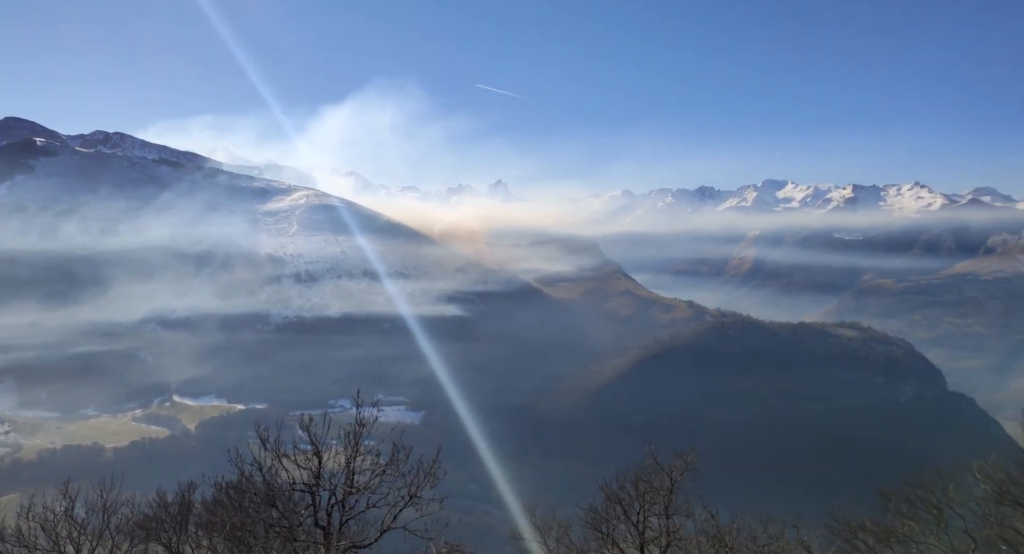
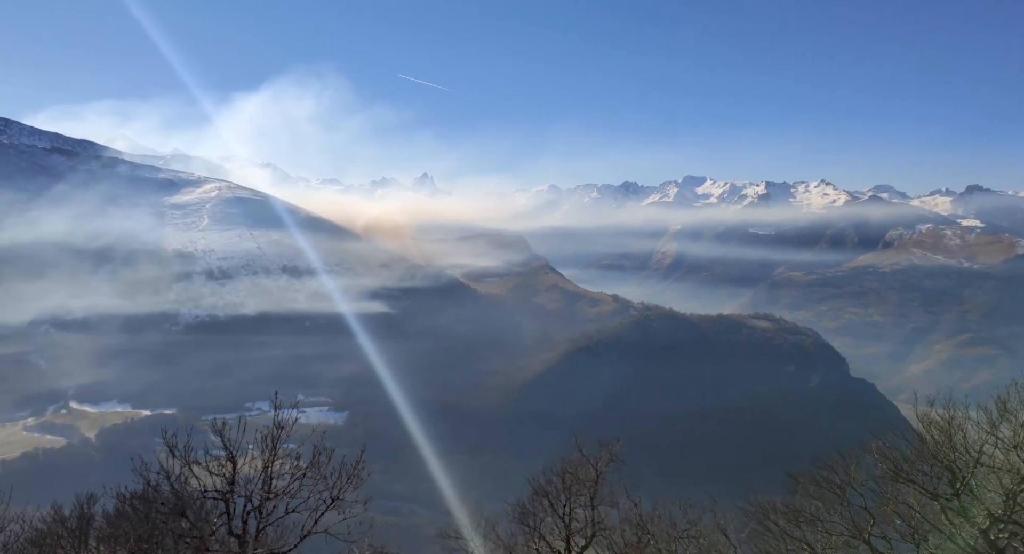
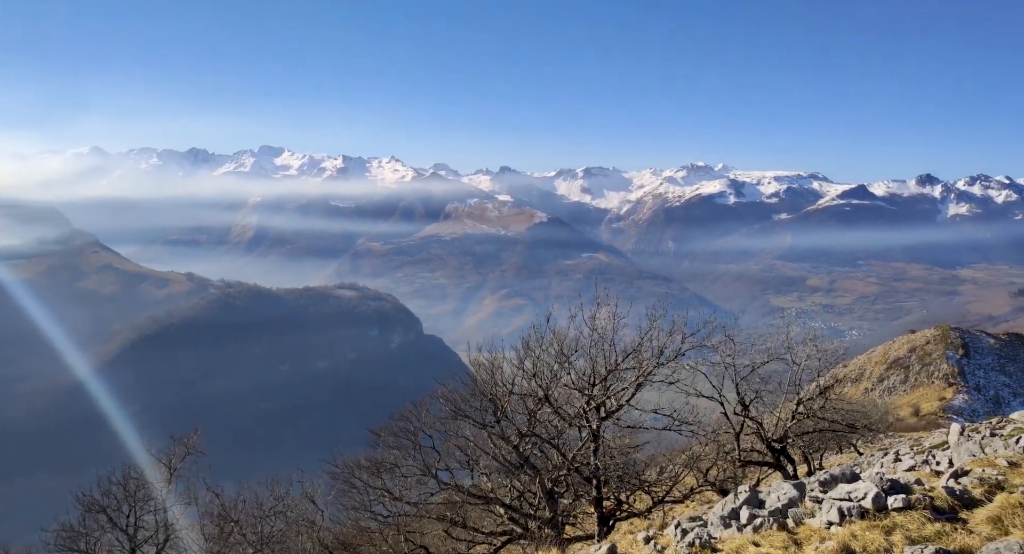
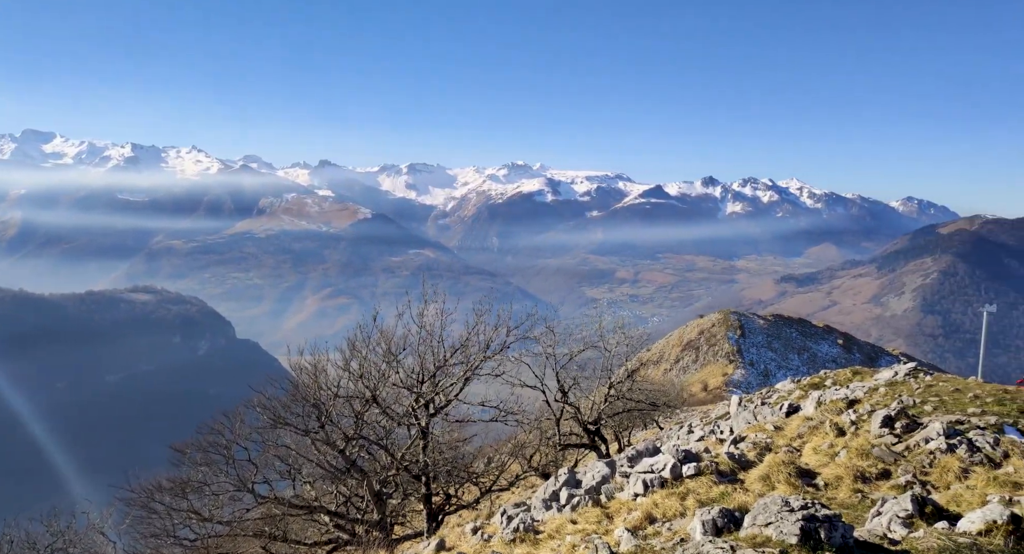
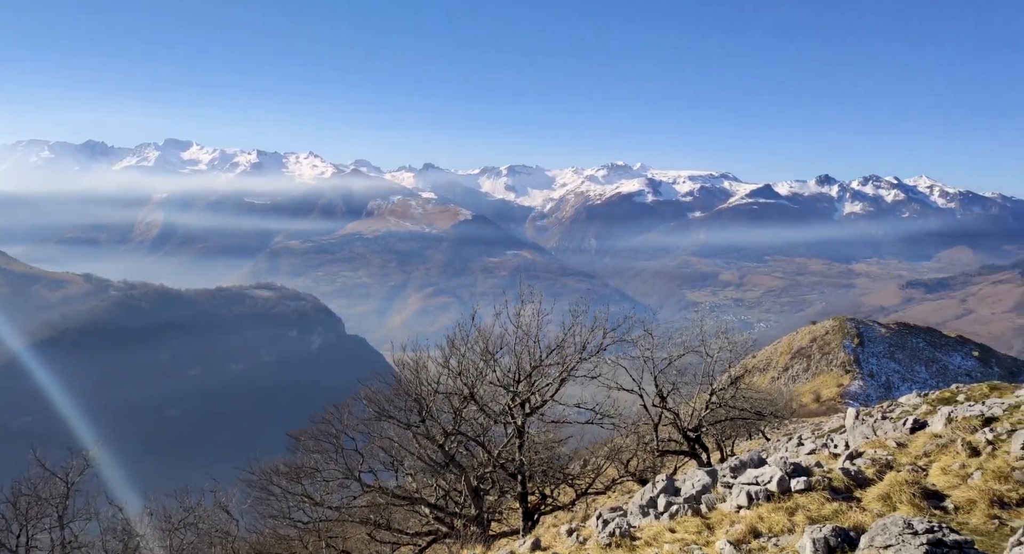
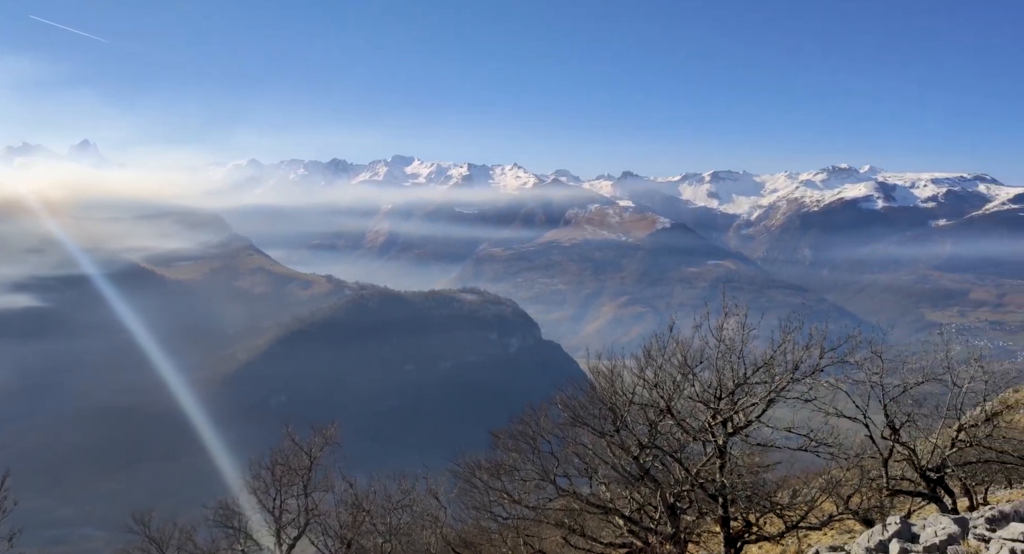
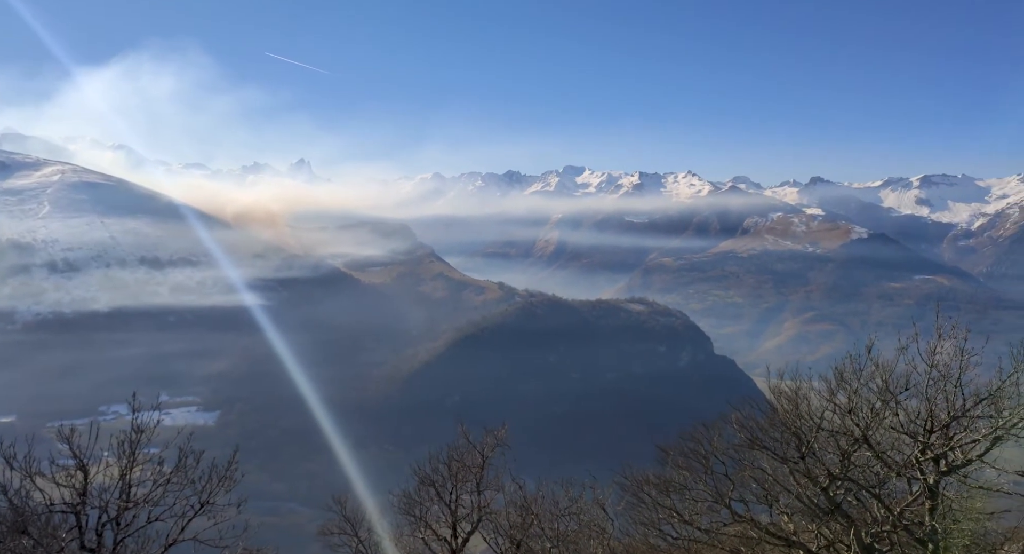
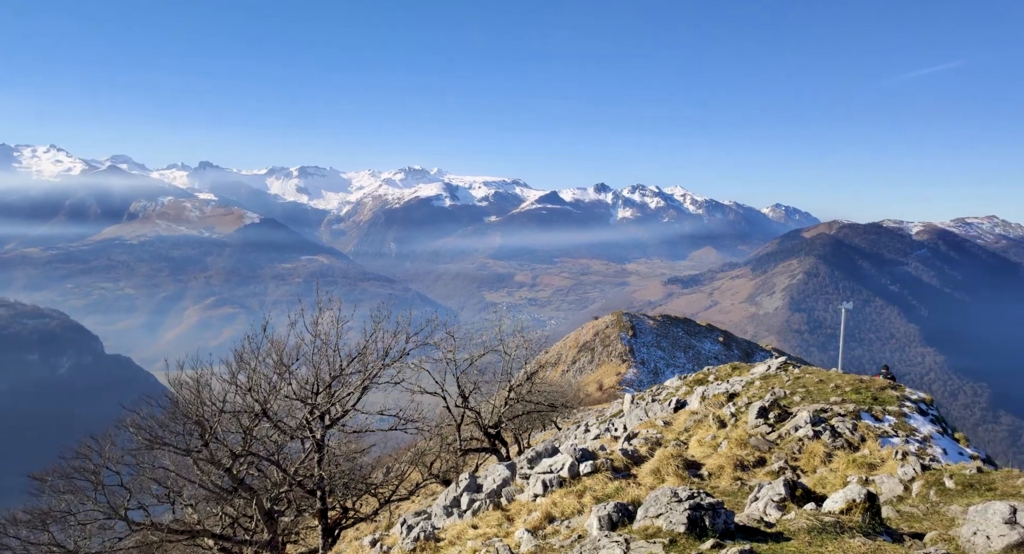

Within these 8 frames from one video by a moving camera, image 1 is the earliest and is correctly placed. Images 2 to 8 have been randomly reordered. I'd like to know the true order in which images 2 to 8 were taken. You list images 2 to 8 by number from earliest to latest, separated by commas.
2, 7, 6, 3, 5, 4, 8
